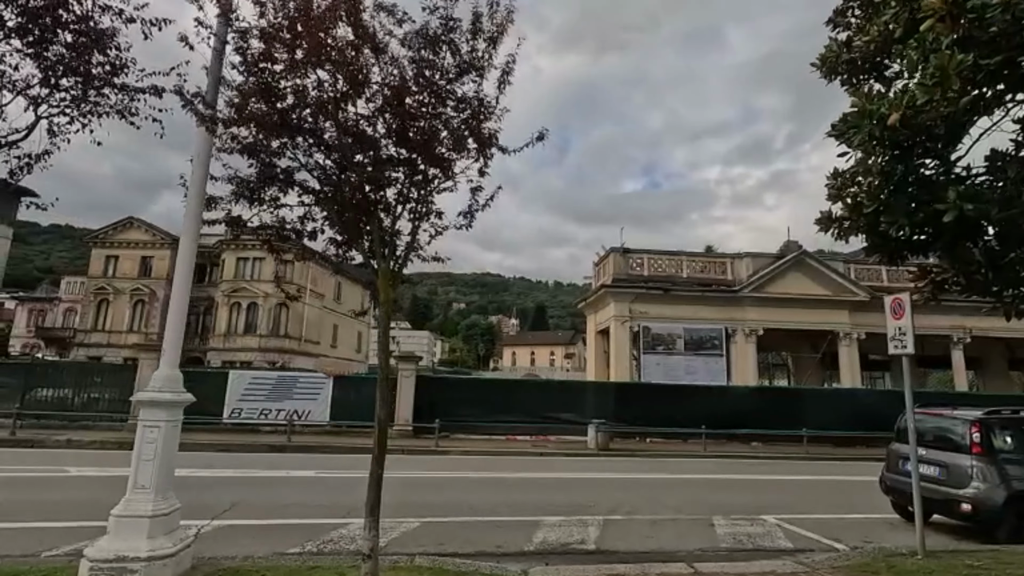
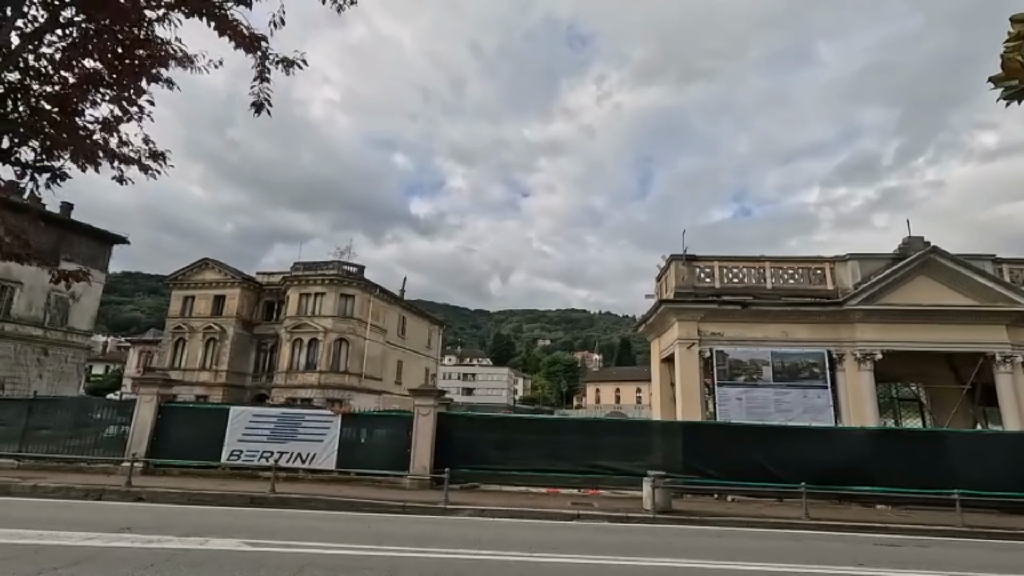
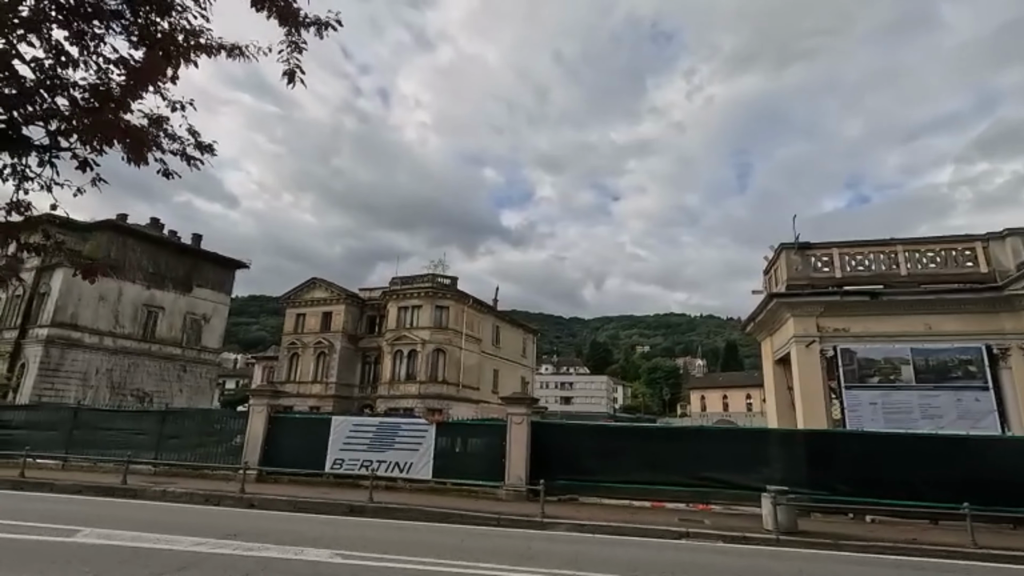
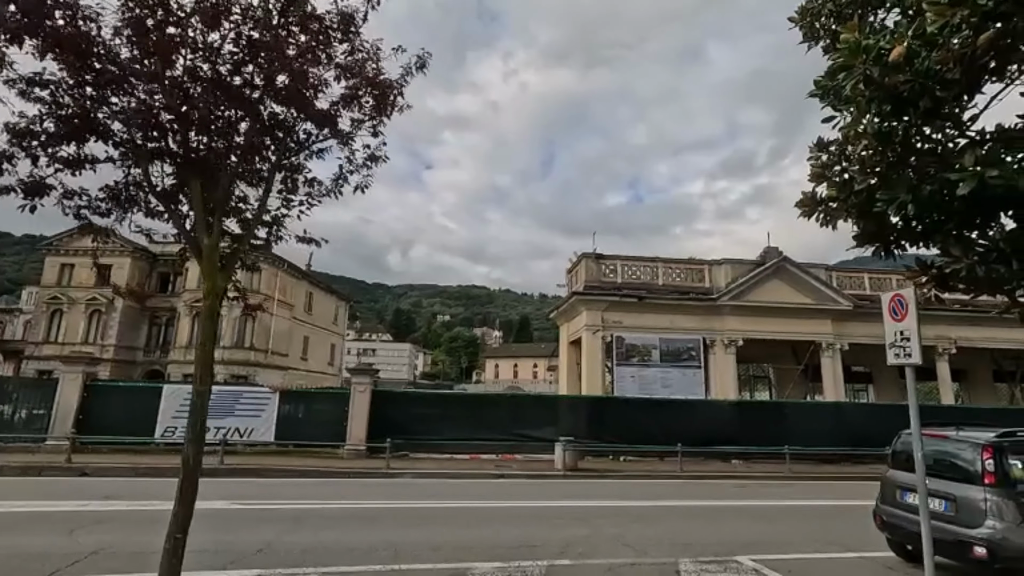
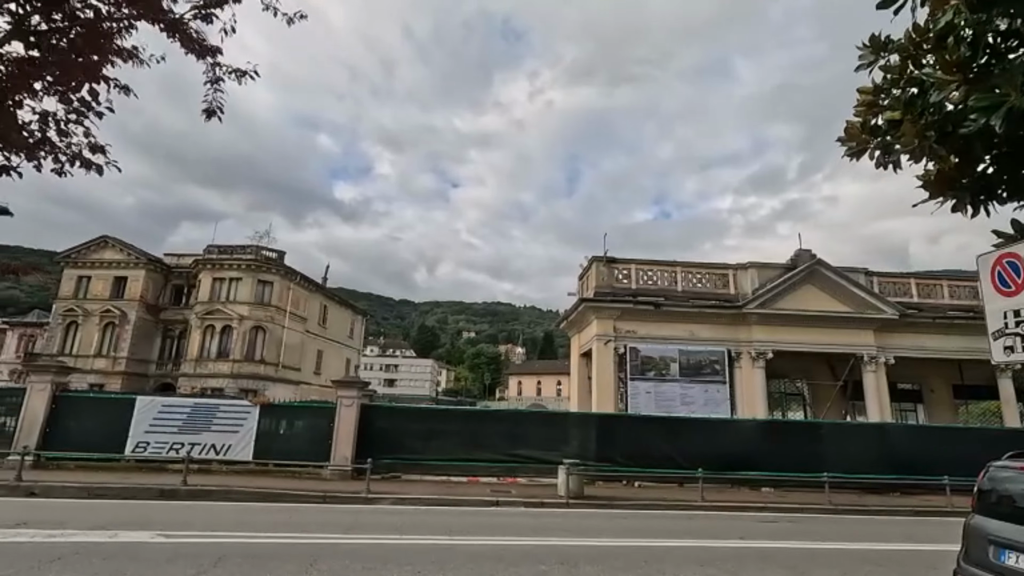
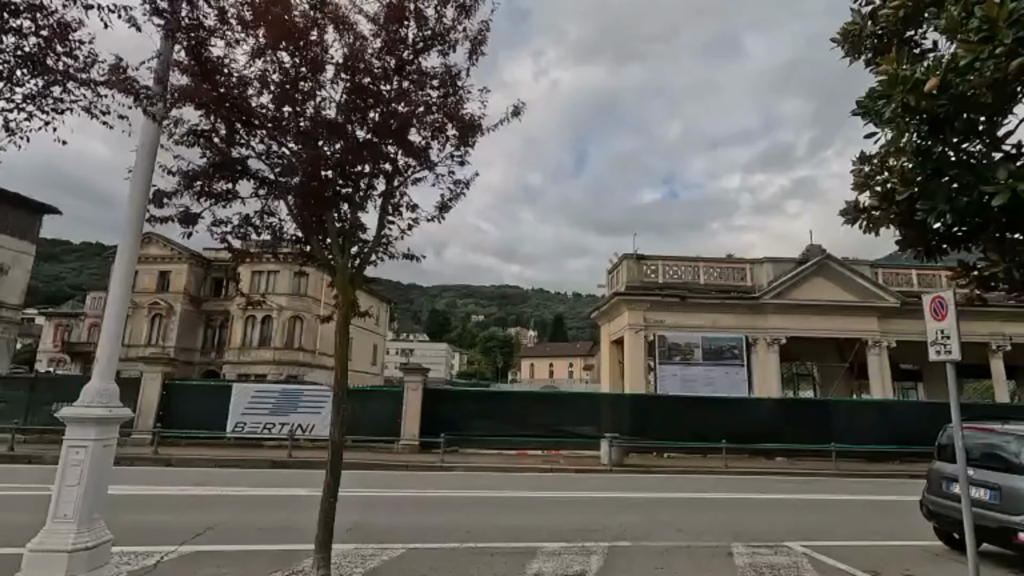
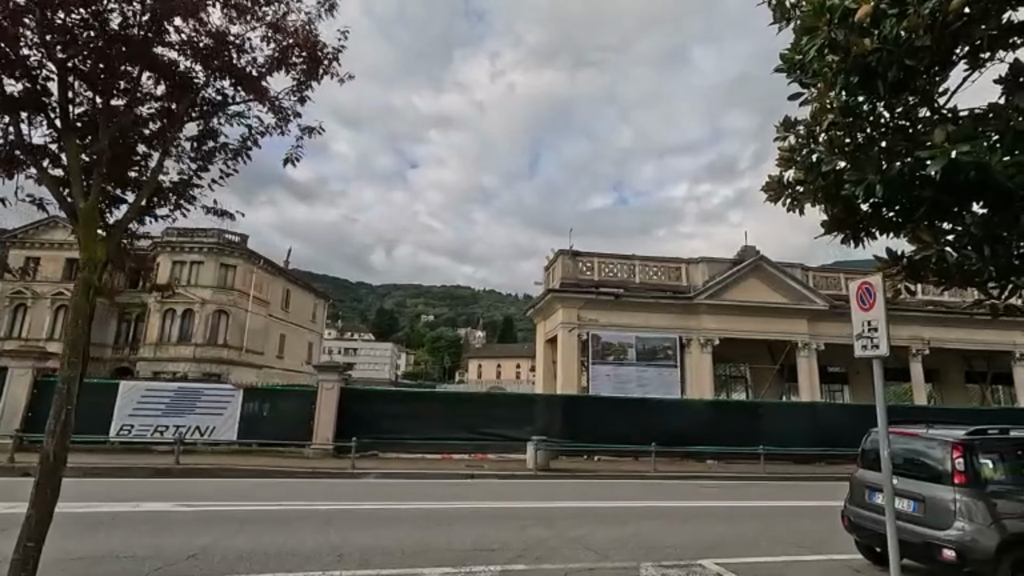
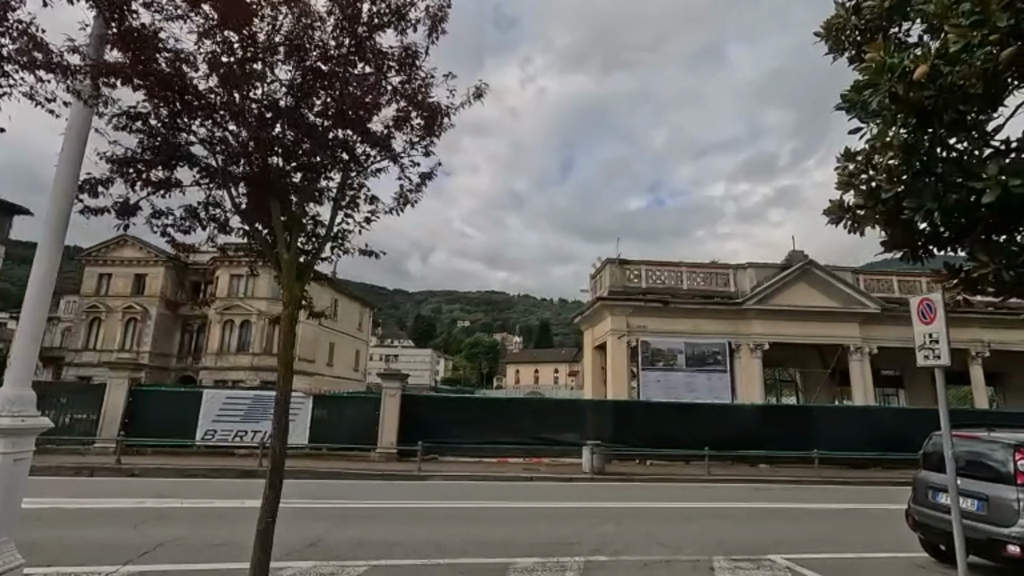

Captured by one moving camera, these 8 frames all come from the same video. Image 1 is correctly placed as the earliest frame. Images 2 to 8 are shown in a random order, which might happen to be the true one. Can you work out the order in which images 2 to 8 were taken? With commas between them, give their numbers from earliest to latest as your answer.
6, 8, 4, 7, 5, 2, 3
